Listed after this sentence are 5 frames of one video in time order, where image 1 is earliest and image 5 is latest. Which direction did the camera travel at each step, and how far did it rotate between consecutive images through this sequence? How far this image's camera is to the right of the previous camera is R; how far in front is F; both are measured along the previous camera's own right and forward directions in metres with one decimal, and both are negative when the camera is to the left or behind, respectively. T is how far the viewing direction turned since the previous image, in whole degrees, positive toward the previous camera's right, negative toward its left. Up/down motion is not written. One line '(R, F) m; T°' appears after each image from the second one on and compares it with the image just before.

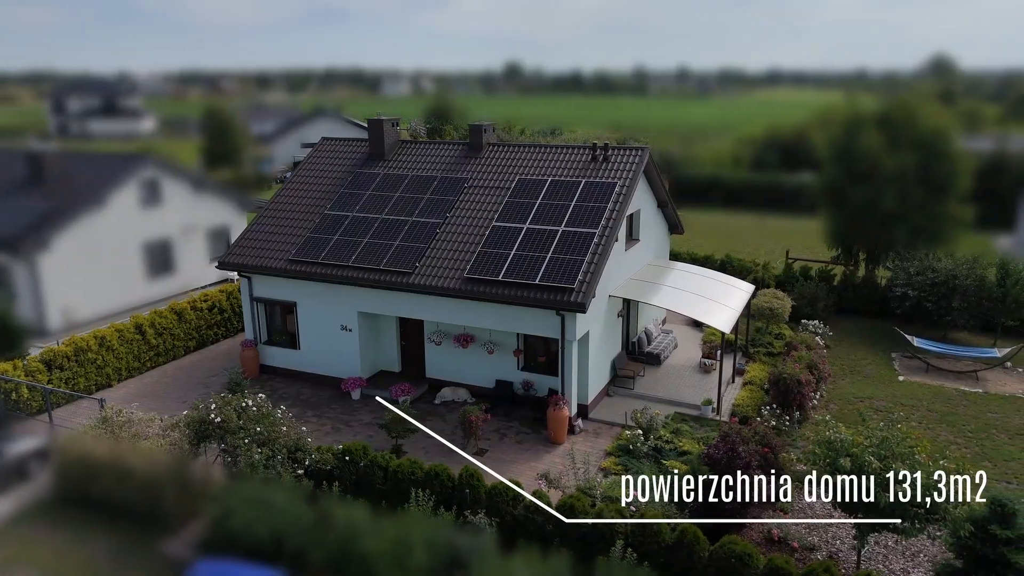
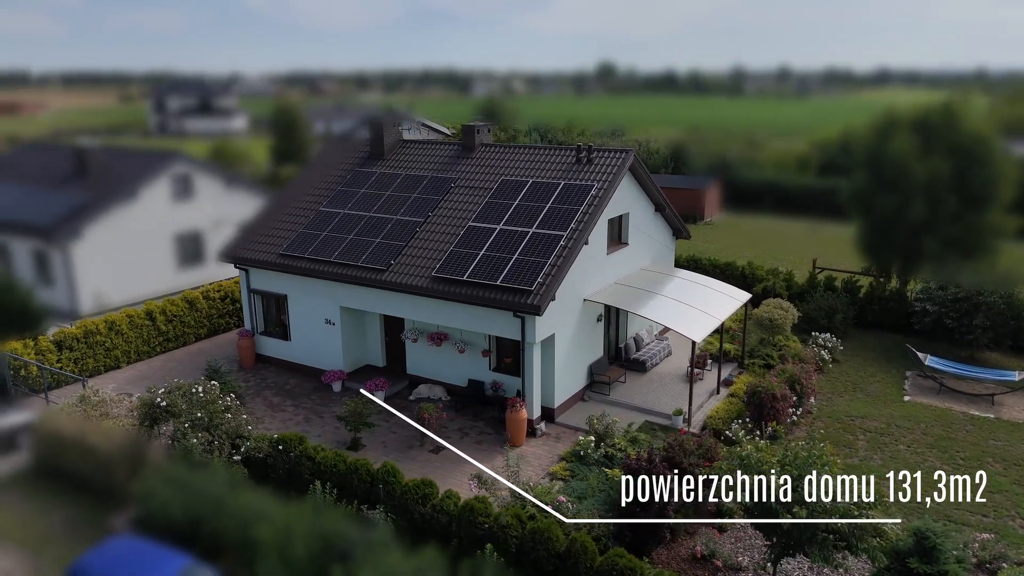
(+0.5, 0.0) m; -7°
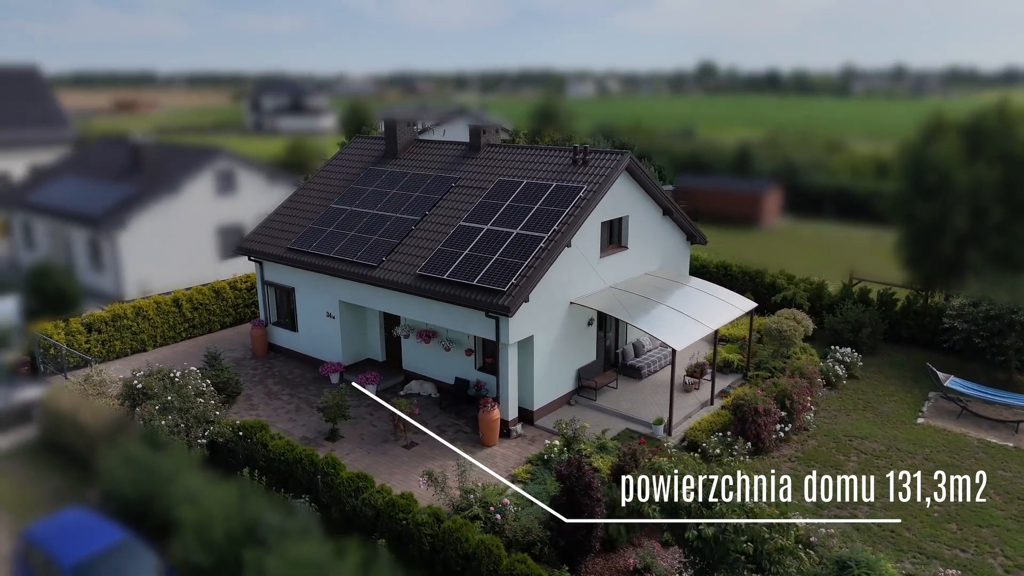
(+0.4, 0.0) m; -7°
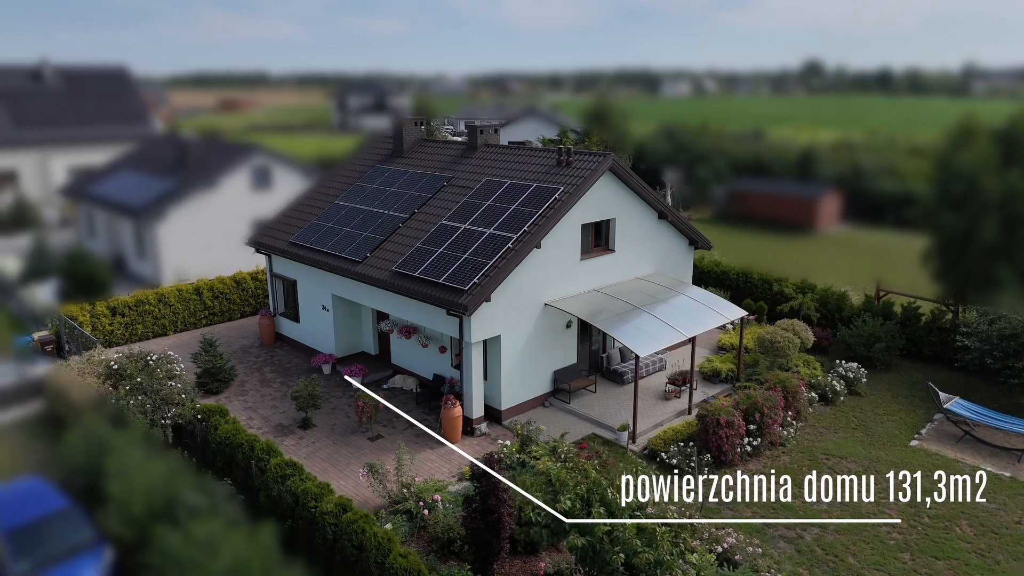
(+0.5, 0.0) m; -7°
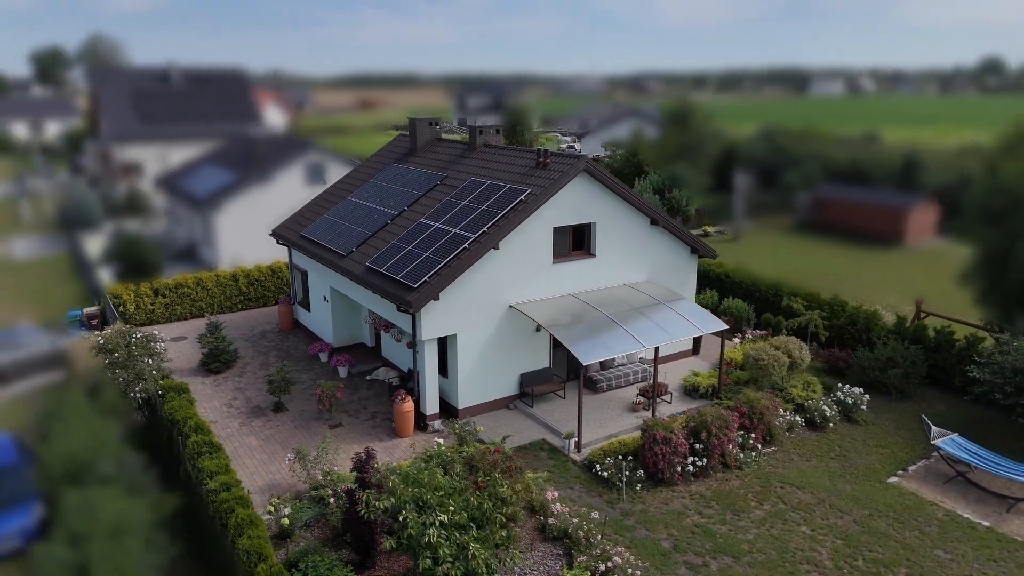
(+0.7, +0.1) m; -10°
